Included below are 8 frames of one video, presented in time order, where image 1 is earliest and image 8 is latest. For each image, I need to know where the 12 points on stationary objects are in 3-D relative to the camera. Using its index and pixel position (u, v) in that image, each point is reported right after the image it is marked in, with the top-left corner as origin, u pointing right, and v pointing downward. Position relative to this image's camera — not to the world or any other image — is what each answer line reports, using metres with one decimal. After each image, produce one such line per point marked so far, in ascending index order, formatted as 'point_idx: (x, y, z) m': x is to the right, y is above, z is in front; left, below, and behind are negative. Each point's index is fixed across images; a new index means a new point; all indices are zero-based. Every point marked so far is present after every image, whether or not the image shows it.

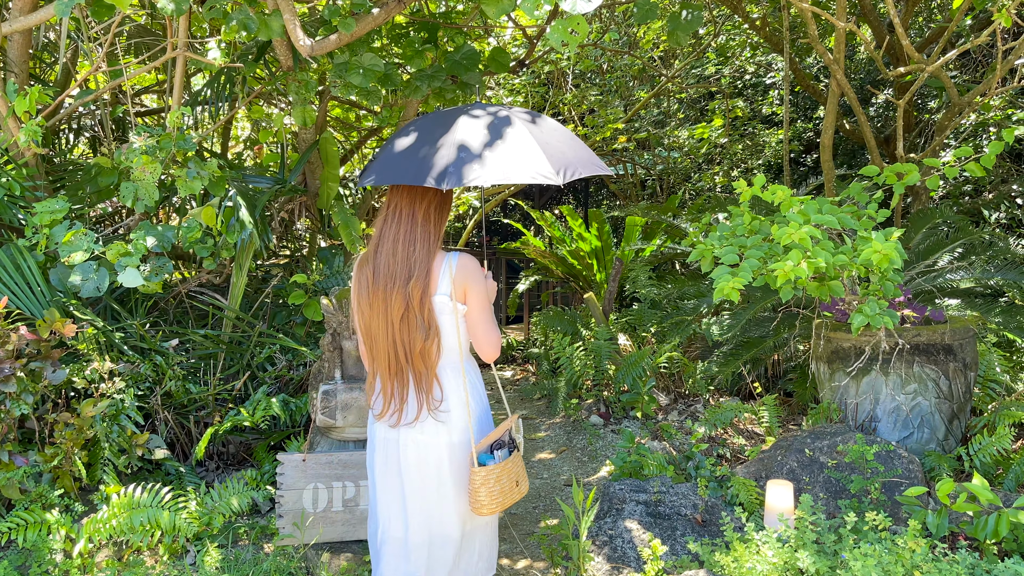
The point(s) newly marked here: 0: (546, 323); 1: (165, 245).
0: (+0.3, -0.3, +6.2) m
1: (-1.4, +0.2, +3.3) m
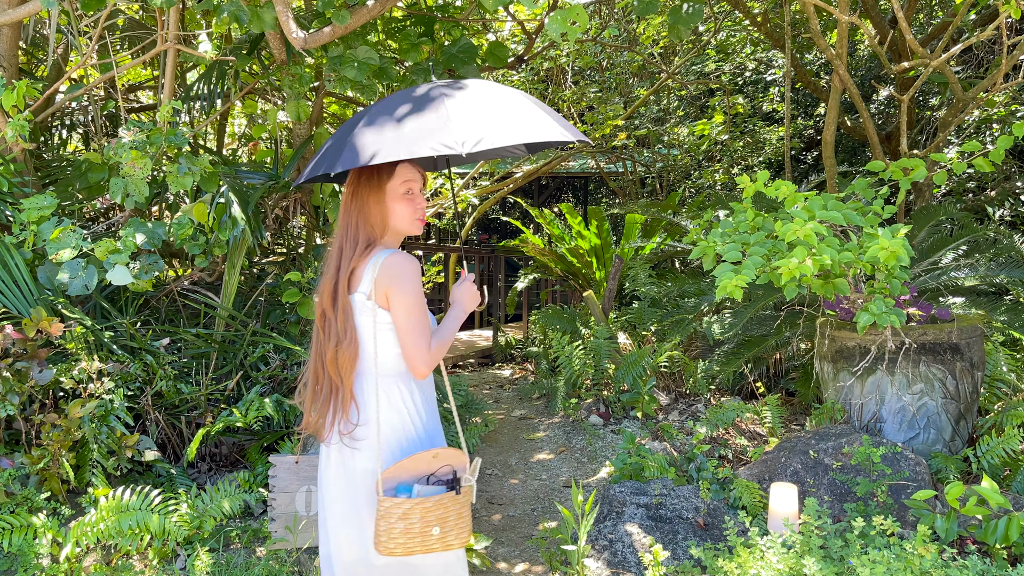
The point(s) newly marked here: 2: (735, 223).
0: (+0.3, -0.3, +6.1) m
1: (-1.4, +0.2, +3.3) m
2: (+0.9, +0.3, +3.2) m
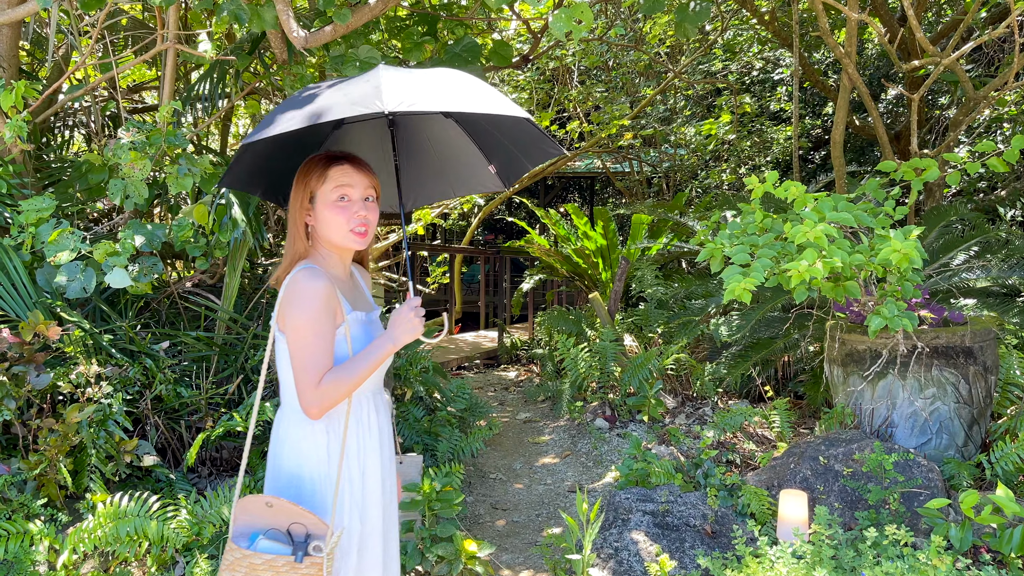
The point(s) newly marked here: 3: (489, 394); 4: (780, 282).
0: (+0.3, -0.3, +6.1) m
1: (-1.4, +0.2, +3.2) m
2: (+0.9, +0.3, +3.2) m
3: (-0.2, -0.8, +5.9) m
4: (+1.0, 0.0, +2.9) m
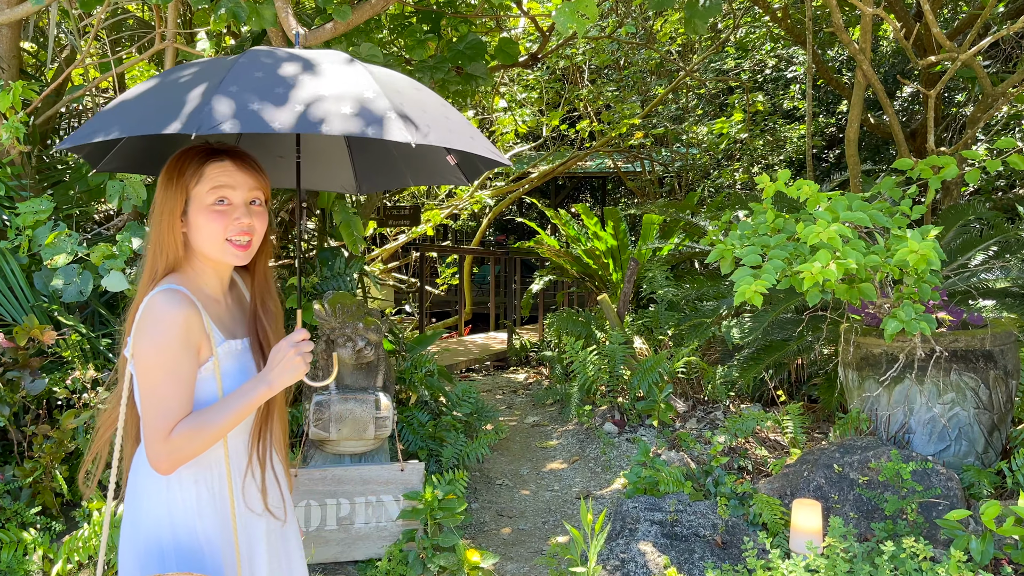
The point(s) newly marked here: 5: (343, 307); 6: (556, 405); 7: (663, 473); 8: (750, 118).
0: (+0.4, -0.3, +6.0) m
1: (-1.4, +0.2, +3.2) m
2: (+0.9, +0.2, +3.1) m
3: (-0.1, -0.8, +5.8) m
4: (+1.0, 0.0, +2.8) m
5: (-0.6, -0.1, +2.8) m
6: (+0.3, -0.8, +5.3) m
7: (+0.6, -0.7, +3.1) m
8: (+2.8, +2.0, +9.6) m
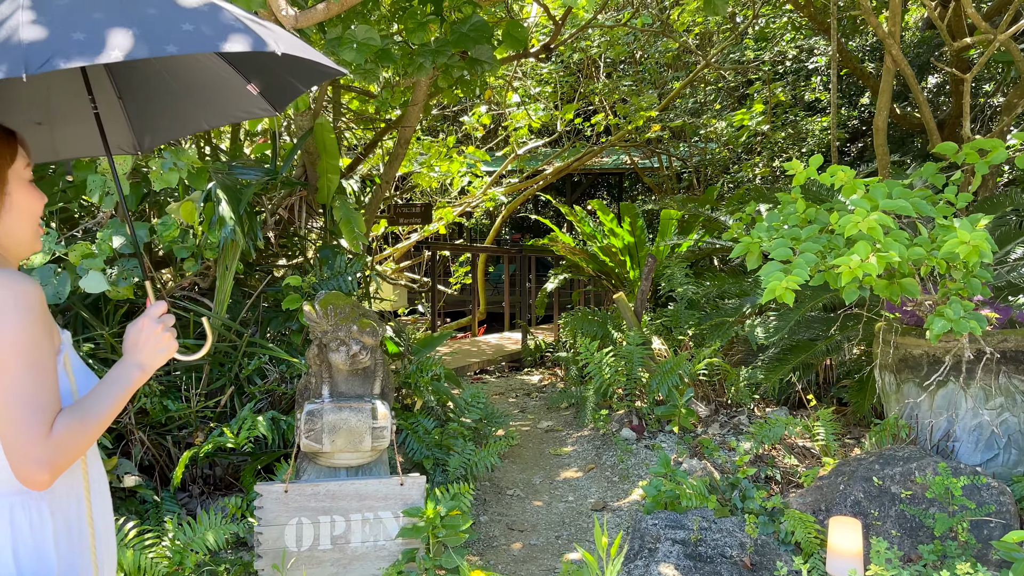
0: (+0.4, -0.3, +5.7) m
1: (-1.4, +0.2, +3.0) m
2: (+0.9, +0.3, +2.8) m
3: (0.0, -0.8, +5.6) m
4: (+1.0, 0.0, +2.5) m
5: (-0.6, -0.1, +2.6) m
6: (+0.4, -0.8, +5.1) m
7: (+0.6, -0.7, +2.9) m
8: (+3.0, +2.0, +9.3) m
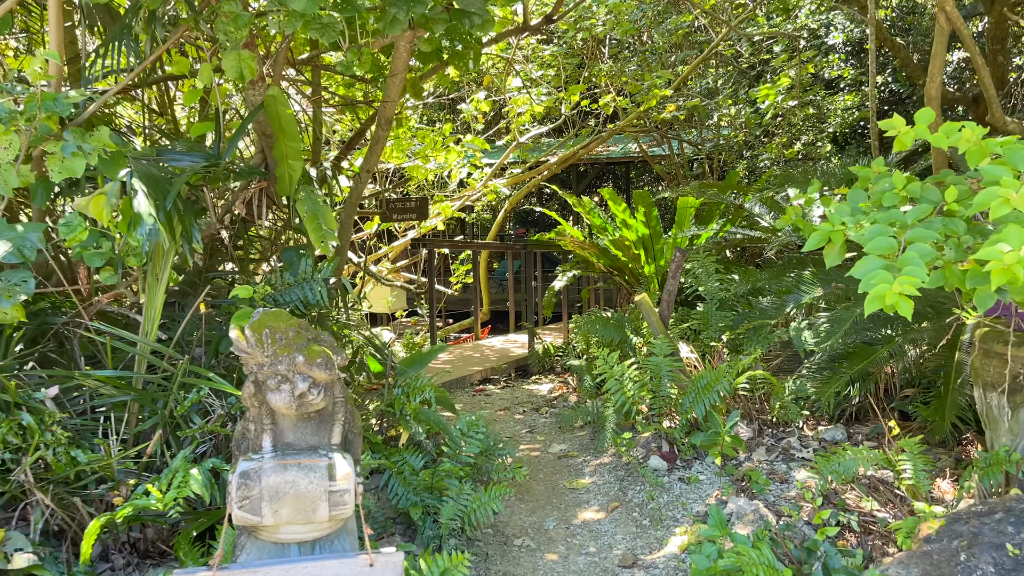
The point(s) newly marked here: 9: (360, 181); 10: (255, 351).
0: (+0.5, -0.3, +5.1) m
1: (-1.4, +0.1, +2.3) m
2: (+0.9, +0.2, +2.1) m
3: (0.0, -0.8, +4.9) m
4: (+1.0, 0.0, +1.9) m
5: (-0.6, -0.1, +1.9) m
6: (+0.4, -0.8, +4.4) m
7: (+0.6, -0.7, +2.2) m
8: (+3.0, +2.1, +8.5) m
9: (-0.8, +0.6, +4.4) m
10: (-0.6, -0.1, +1.9) m
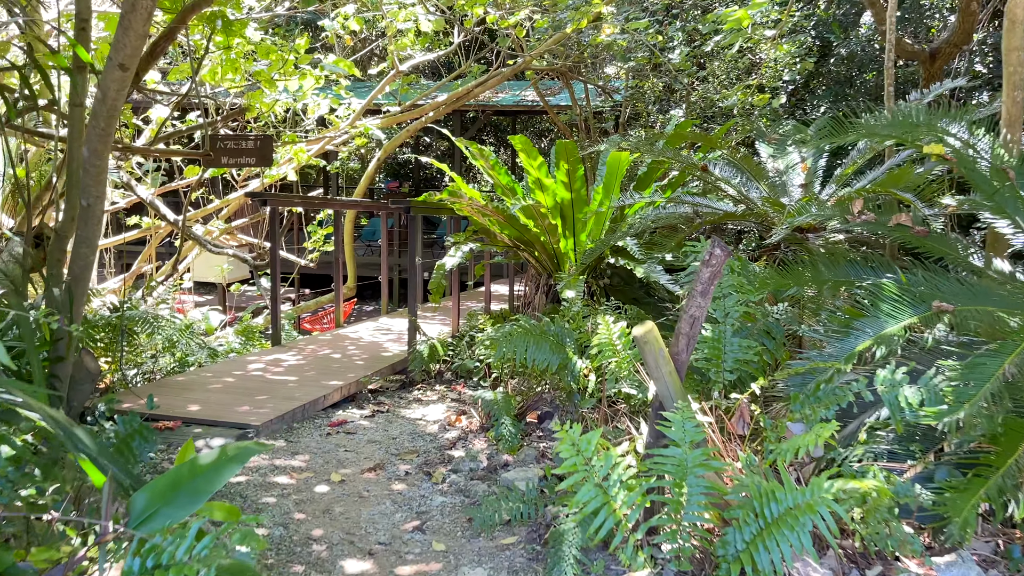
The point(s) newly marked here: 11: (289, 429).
0: (0.0, -0.2, +3.3) m
1: (-1.4, 0.0, +0.2) m
2: (+0.9, +0.1, +0.4) m
3: (-0.4, -0.8, +3.1) m
4: (+1.0, -0.2, +0.2) m
5: (-0.5, -0.3, 0.0) m
6: (0.0, -0.8, +2.7) m
7: (+0.6, -0.9, +0.5) m
8: (+1.9, +2.3, +7.0) m
9: (-1.2, +0.6, +2.4) m
10: (-0.6, -0.3, 0.0) m
11: (-1.1, -0.7, +3.9) m
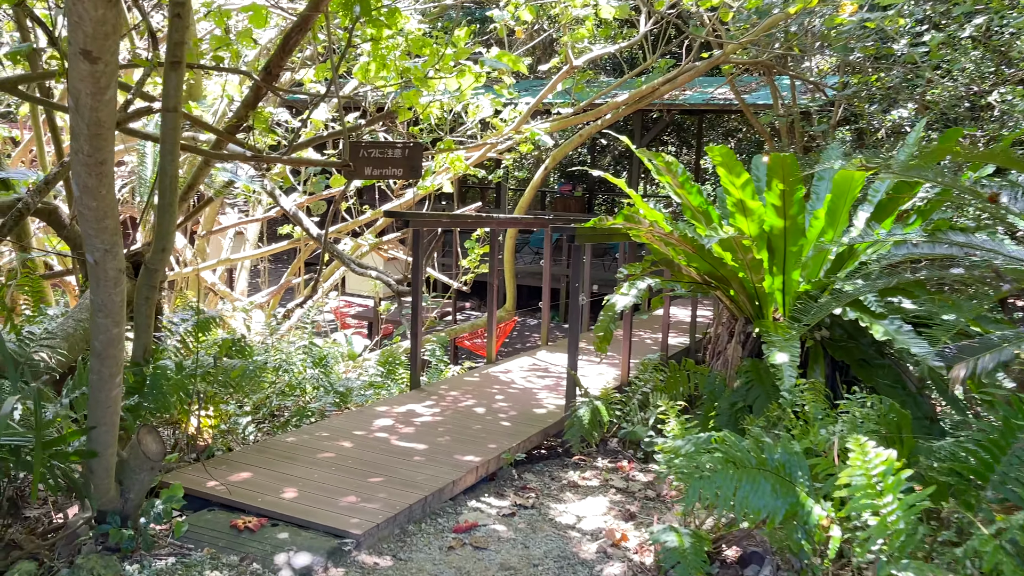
0: (+0.5, -0.5, +2.1) m
1: (-1.4, -0.2, -0.6) m
2: (+0.9, -0.2, -0.8) m
3: (0.0, -1.0, +2.0) m
4: (+0.9, -0.5, -1.1) m
5: (-0.7, -0.5, -0.9) m
6: (+0.4, -1.1, +1.5) m
7: (+0.5, -1.2, -0.7) m
8: (+3.3, +1.9, +5.3) m
9: (-0.8, +0.4, +1.5) m
10: (-0.7, -0.5, -0.9) m
11: (-0.4, -0.9, +3.0) m
